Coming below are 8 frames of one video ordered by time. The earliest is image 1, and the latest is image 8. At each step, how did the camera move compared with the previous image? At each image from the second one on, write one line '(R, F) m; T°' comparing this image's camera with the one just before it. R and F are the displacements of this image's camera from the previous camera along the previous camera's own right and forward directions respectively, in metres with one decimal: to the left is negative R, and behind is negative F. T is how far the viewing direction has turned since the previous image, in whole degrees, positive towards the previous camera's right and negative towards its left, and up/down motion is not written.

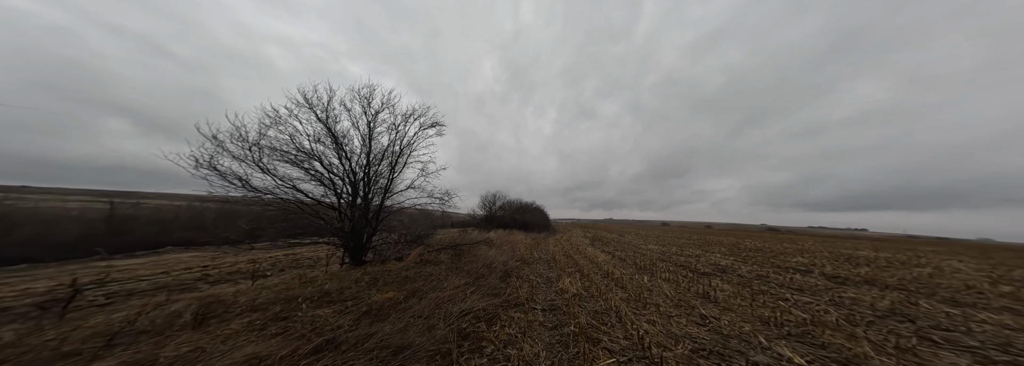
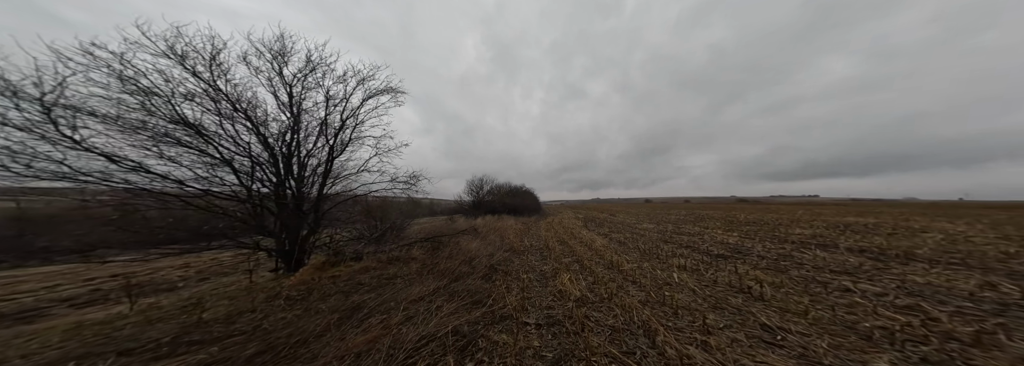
(+0.2, +1.6) m; +3°
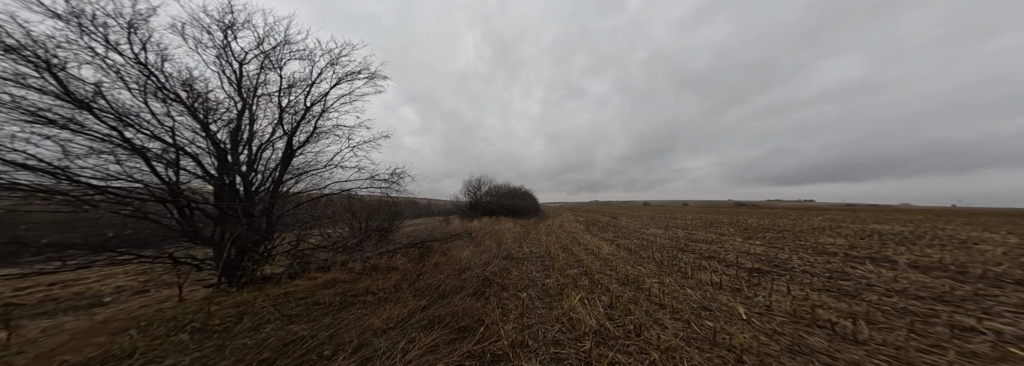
(0.0, +1.0) m; 0°
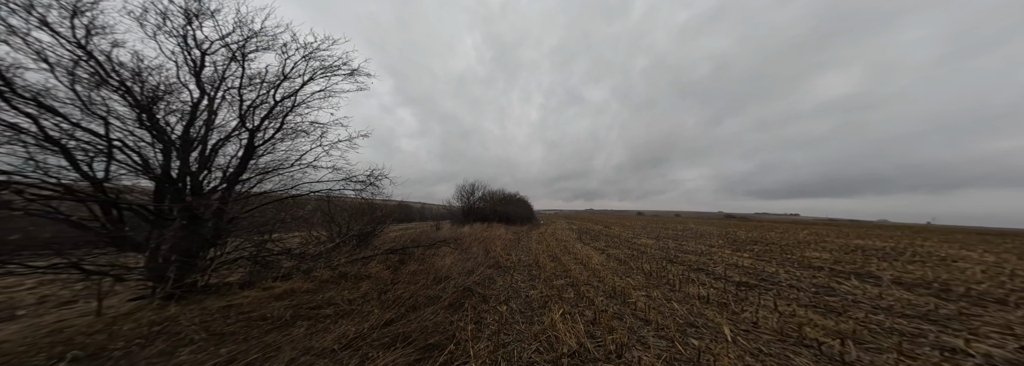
(+0.3, +0.2) m; +1°
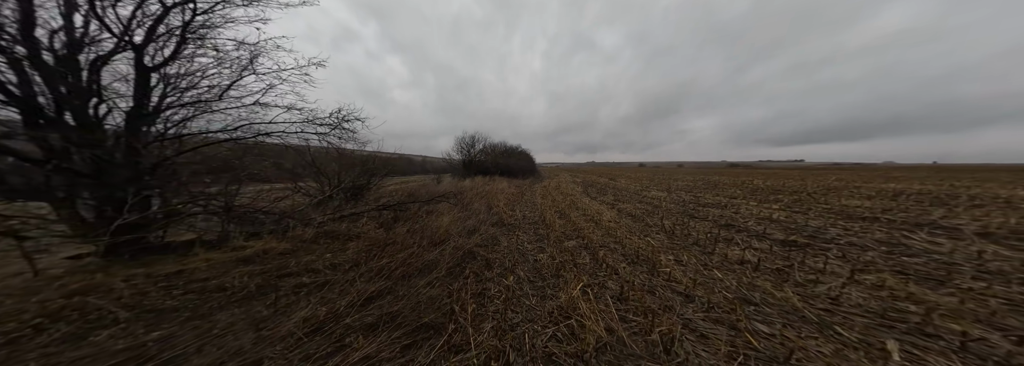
(-0.1, +1.2) m; -1°
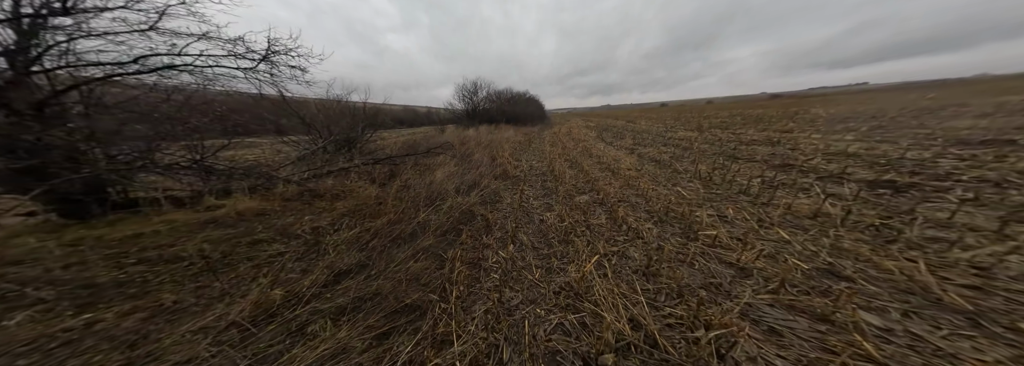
(+0.2, +1.0) m; -3°
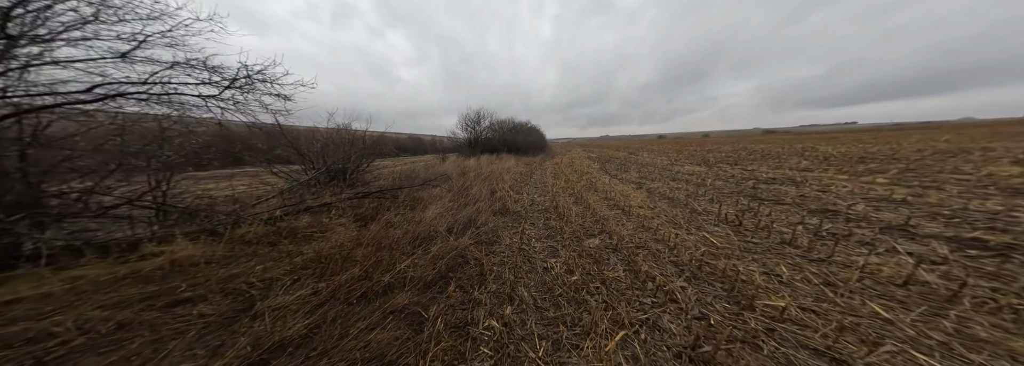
(0.0, +0.5) m; 0°
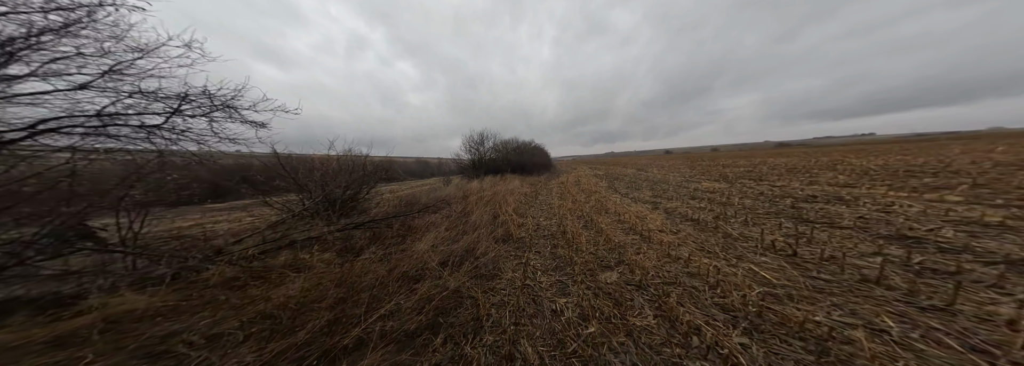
(+0.1, +0.5) m; -2°
